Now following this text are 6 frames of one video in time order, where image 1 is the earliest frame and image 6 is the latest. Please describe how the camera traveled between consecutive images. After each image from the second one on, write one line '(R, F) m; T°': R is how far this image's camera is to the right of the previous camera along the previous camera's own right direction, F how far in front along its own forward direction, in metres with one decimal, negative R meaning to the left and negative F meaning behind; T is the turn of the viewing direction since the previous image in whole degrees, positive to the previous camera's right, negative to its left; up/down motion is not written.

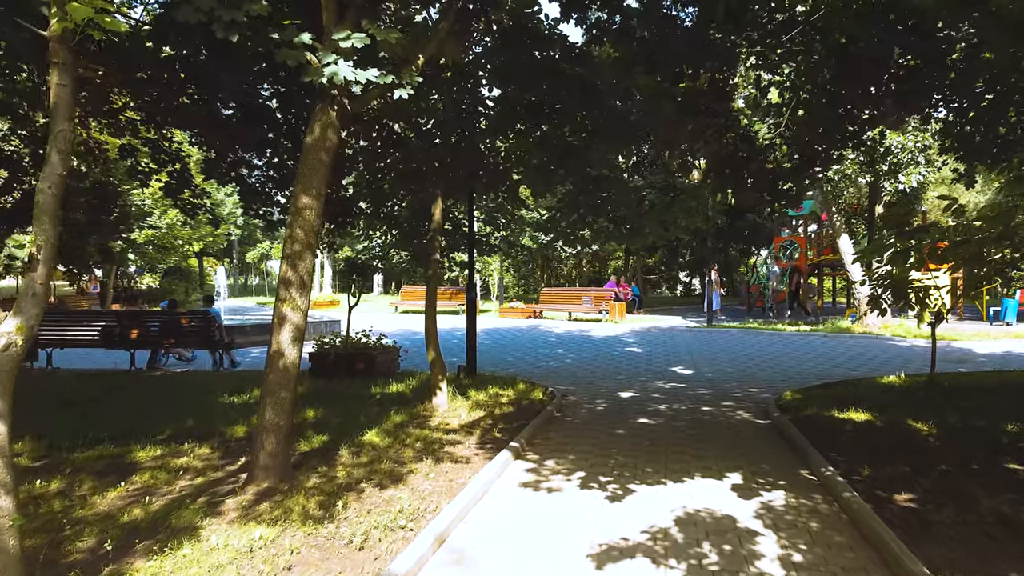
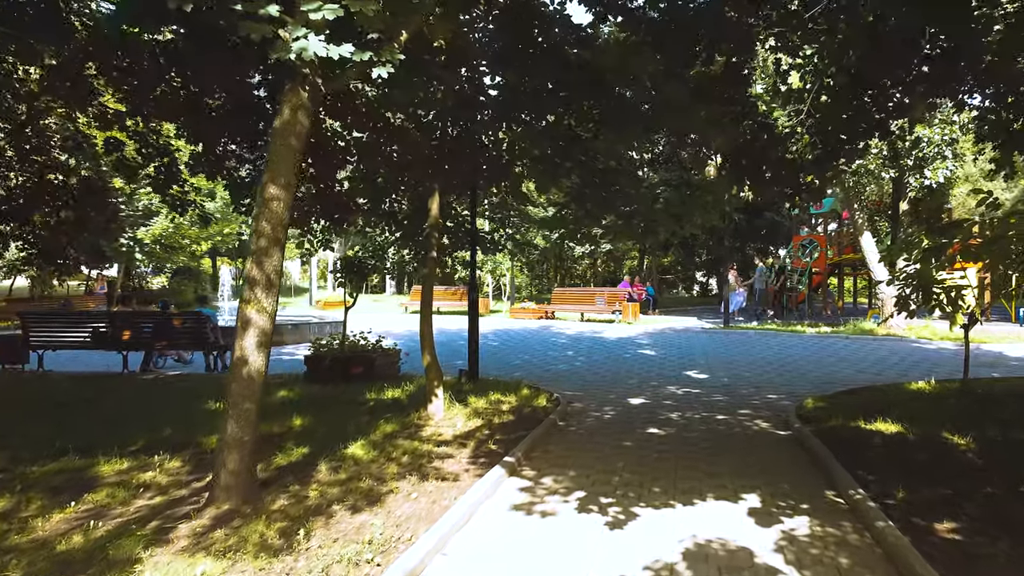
(+0.1, +0.5) m; -1°
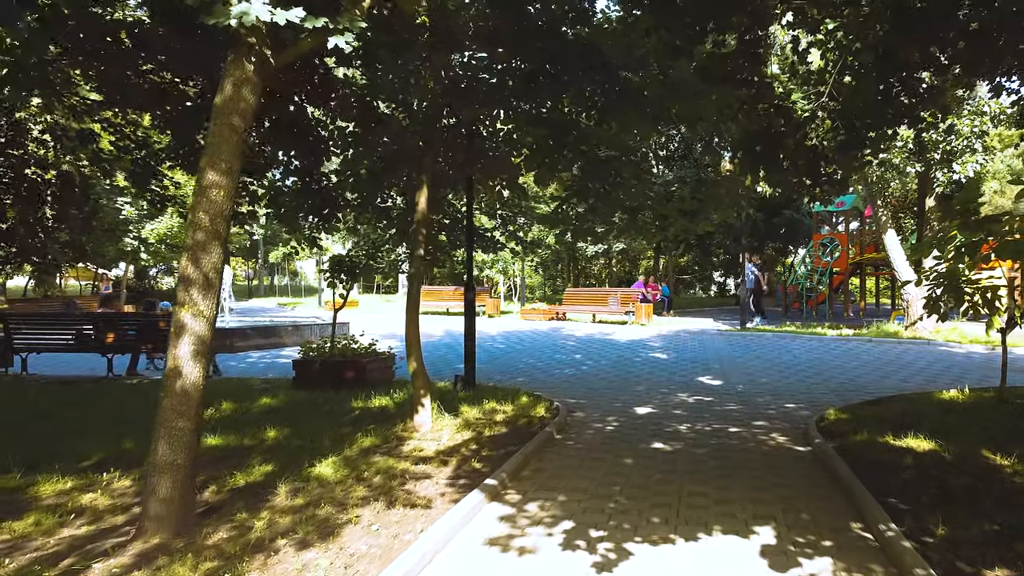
(+0.2, +0.6) m; -1°
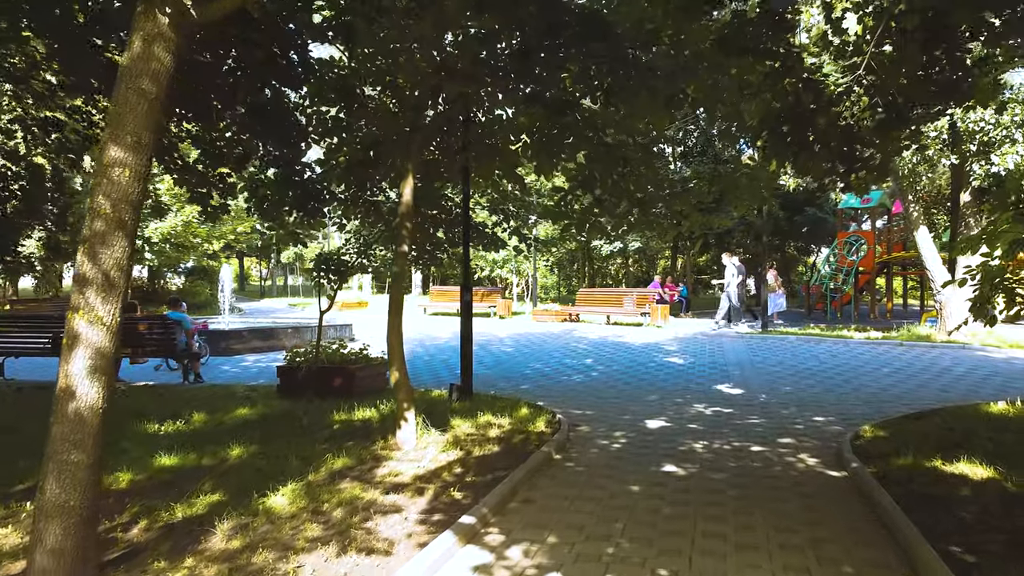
(+0.2, +0.7) m; -1°
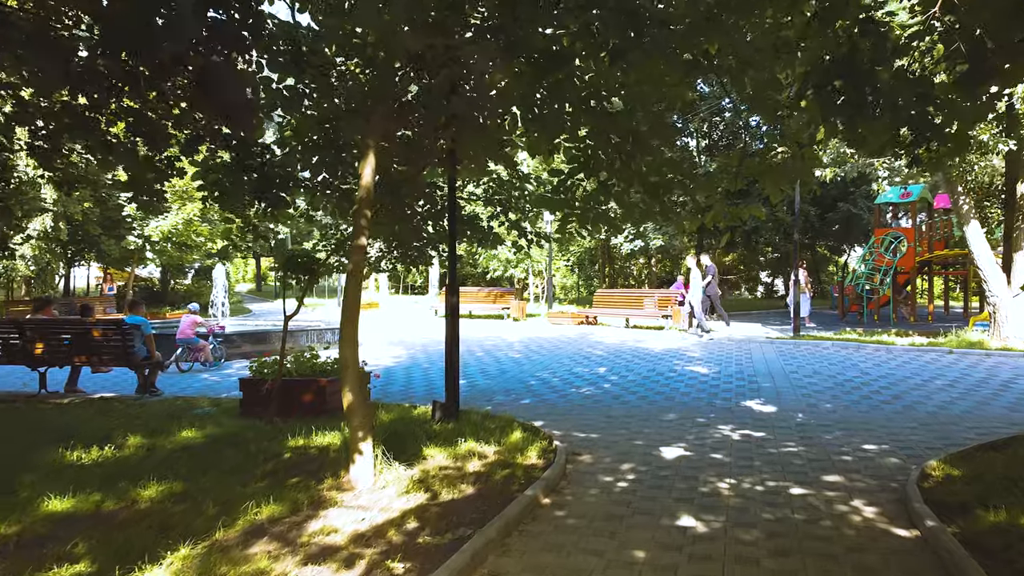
(+0.2, +1.1) m; -2°
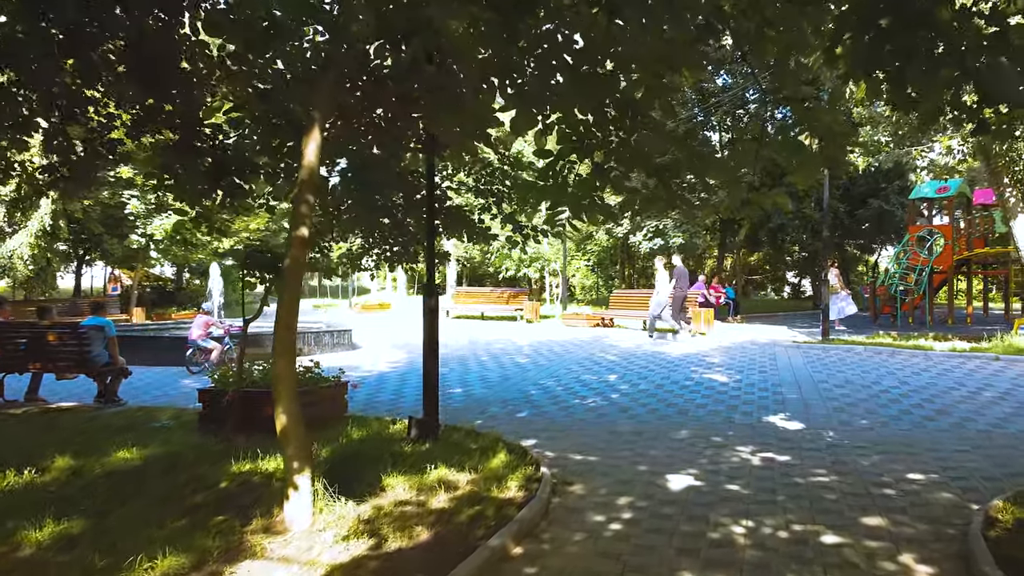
(+0.3, +0.8) m; -2°
